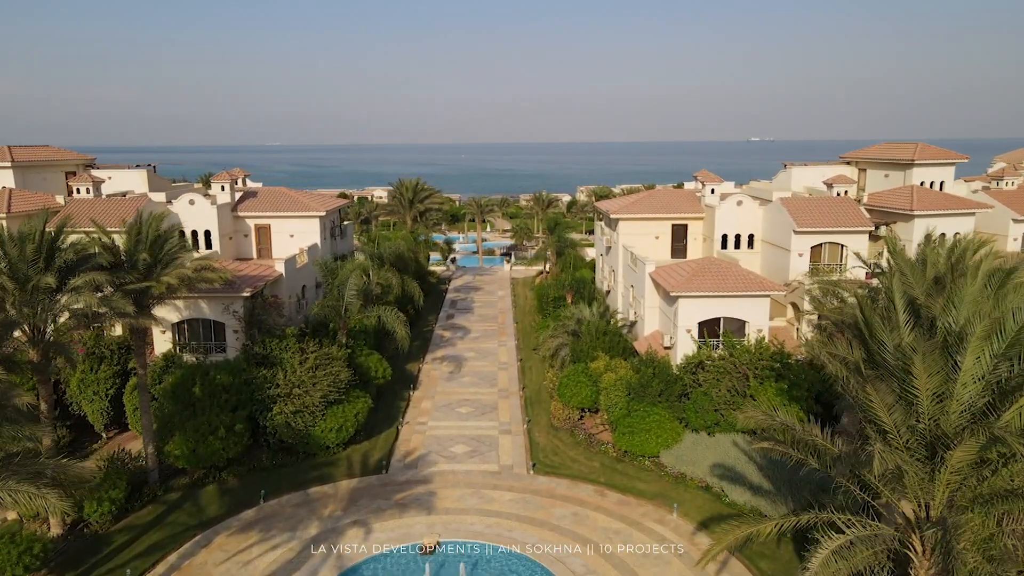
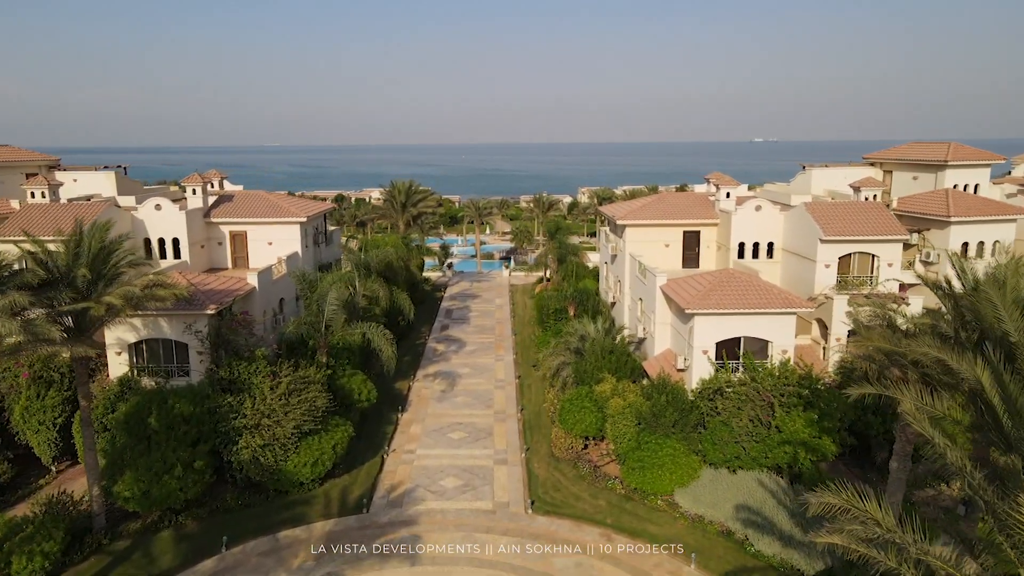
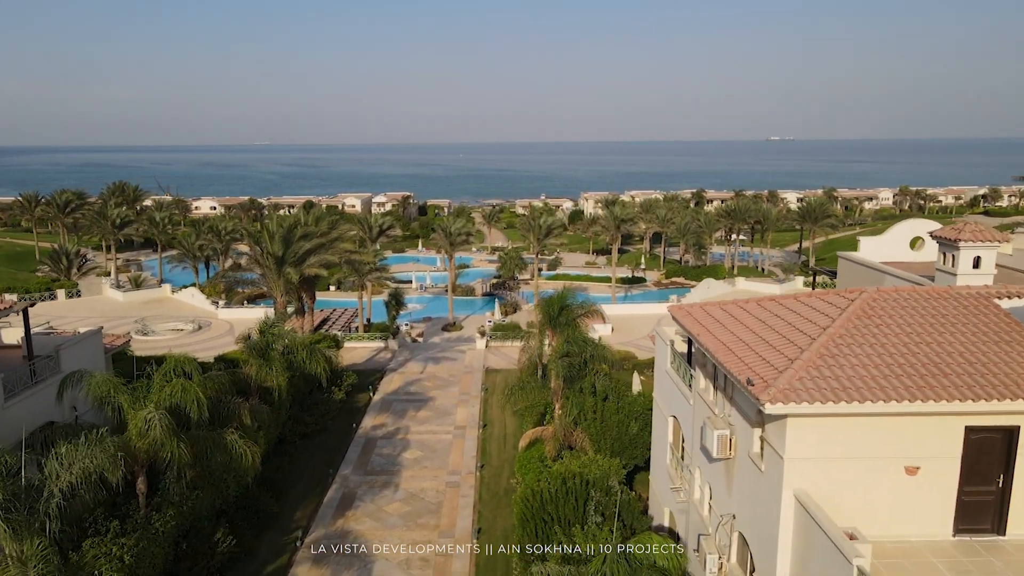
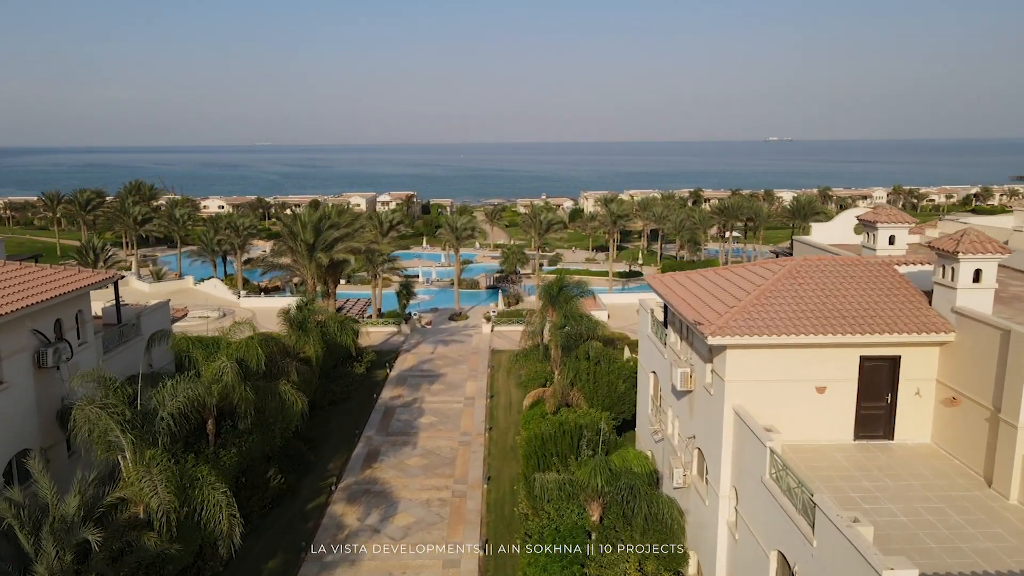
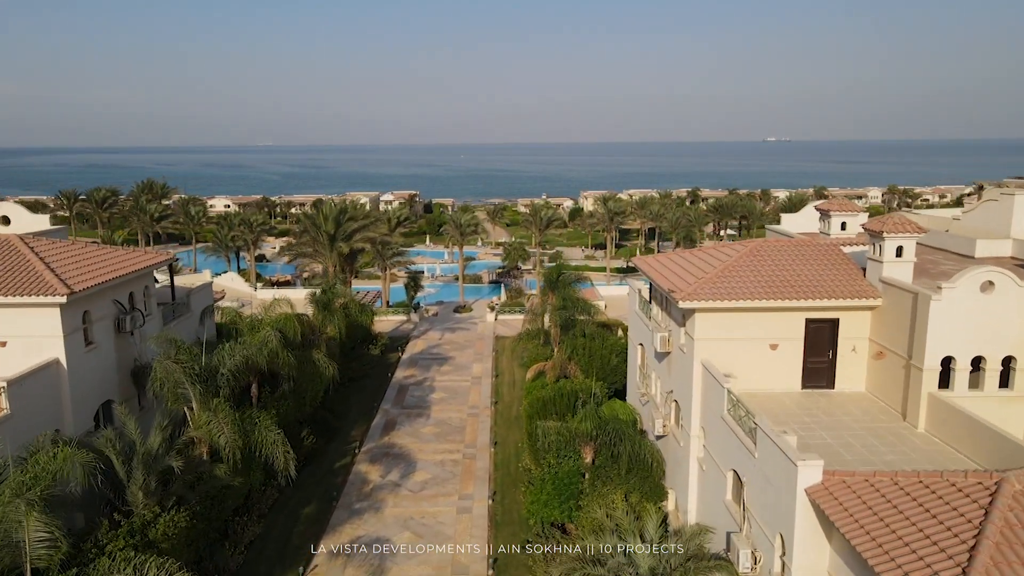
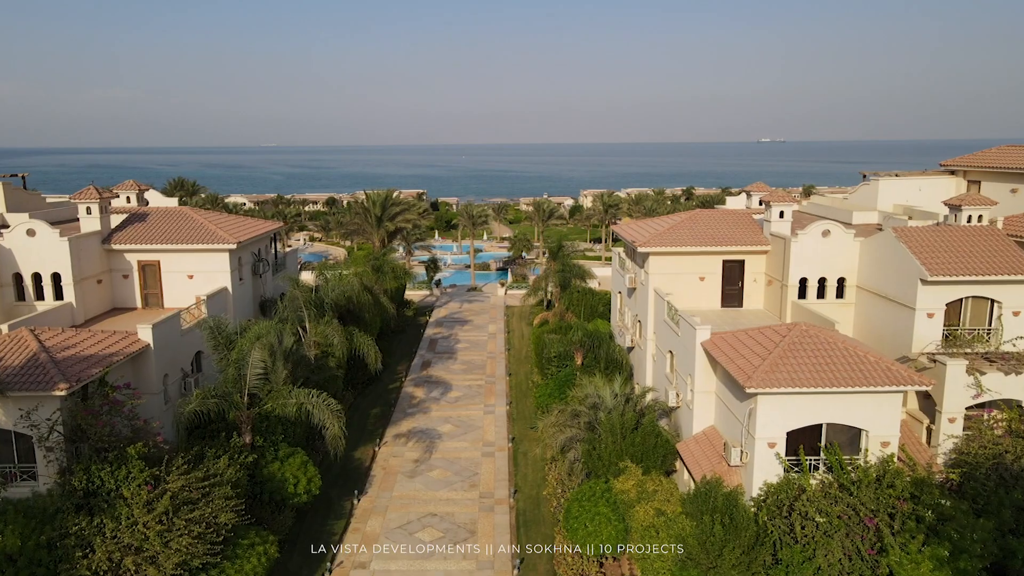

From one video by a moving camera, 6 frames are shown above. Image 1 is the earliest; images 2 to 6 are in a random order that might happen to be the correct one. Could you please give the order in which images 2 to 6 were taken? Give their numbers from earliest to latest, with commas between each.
2, 6, 5, 4, 3
